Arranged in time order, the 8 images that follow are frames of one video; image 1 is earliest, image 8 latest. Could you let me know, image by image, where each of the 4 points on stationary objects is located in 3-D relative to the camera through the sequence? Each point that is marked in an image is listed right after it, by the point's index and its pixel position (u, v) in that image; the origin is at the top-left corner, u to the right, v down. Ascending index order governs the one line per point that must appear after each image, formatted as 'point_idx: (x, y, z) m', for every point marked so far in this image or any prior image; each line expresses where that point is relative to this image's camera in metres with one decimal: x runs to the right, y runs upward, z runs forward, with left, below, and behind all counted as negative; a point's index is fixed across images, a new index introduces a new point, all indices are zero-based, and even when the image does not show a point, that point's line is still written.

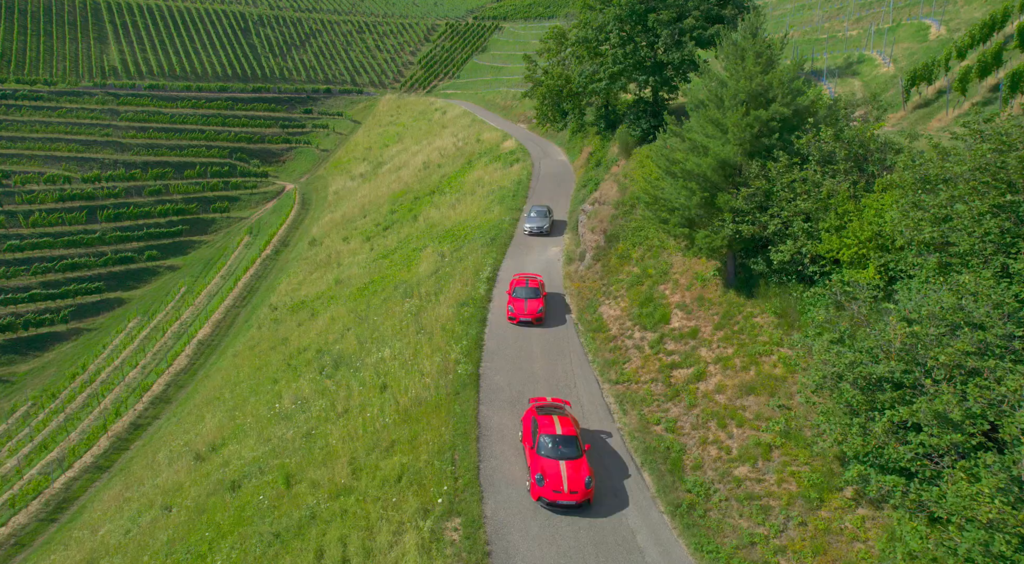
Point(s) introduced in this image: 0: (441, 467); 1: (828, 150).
0: (-1.5, -3.9, +18.7) m
1: (+6.9, +2.9, +19.4) m
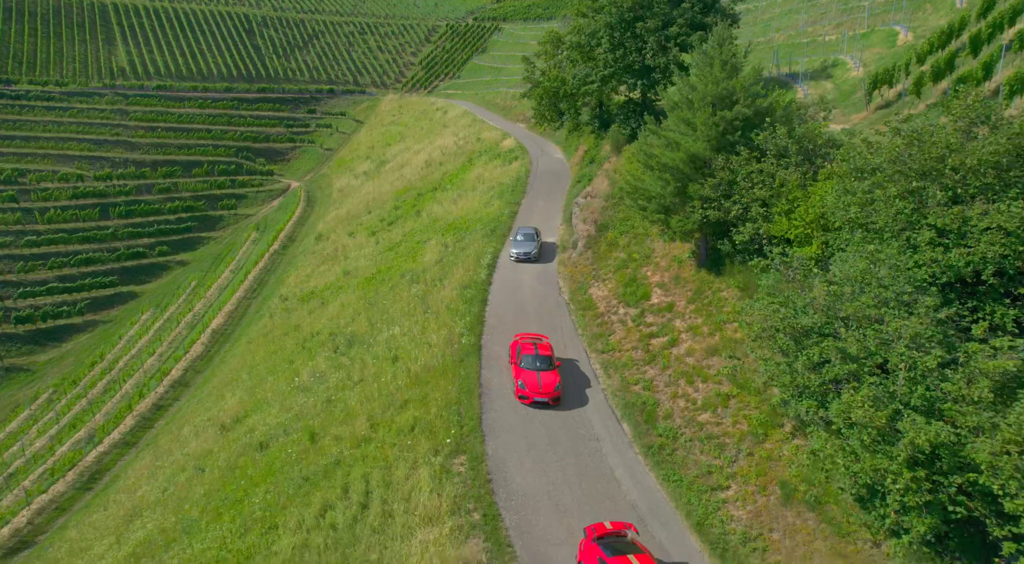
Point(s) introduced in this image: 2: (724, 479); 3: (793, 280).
0: (-1.6, -3.3, +21.7) m
1: (+6.8, +3.5, +22.5) m
2: (+4.1, -3.9, +16.4) m
3: (+5.8, +0.1, +18.2) m
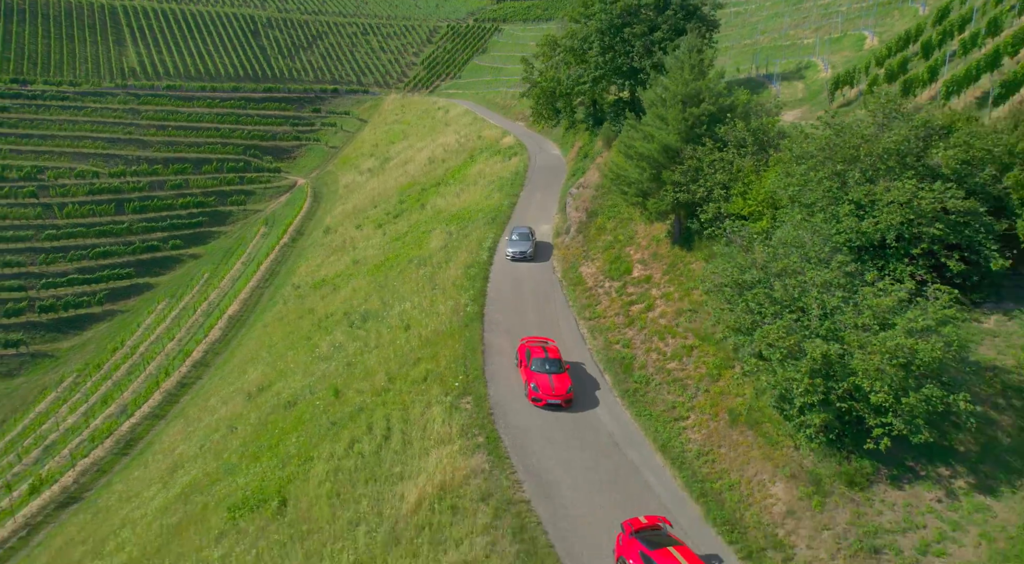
0: (-1.6, -2.5, +25.5) m
1: (+6.8, +4.3, +26.2) m
2: (+4.0, -3.1, +20.2) m
3: (+5.7, +0.9, +22.0) m
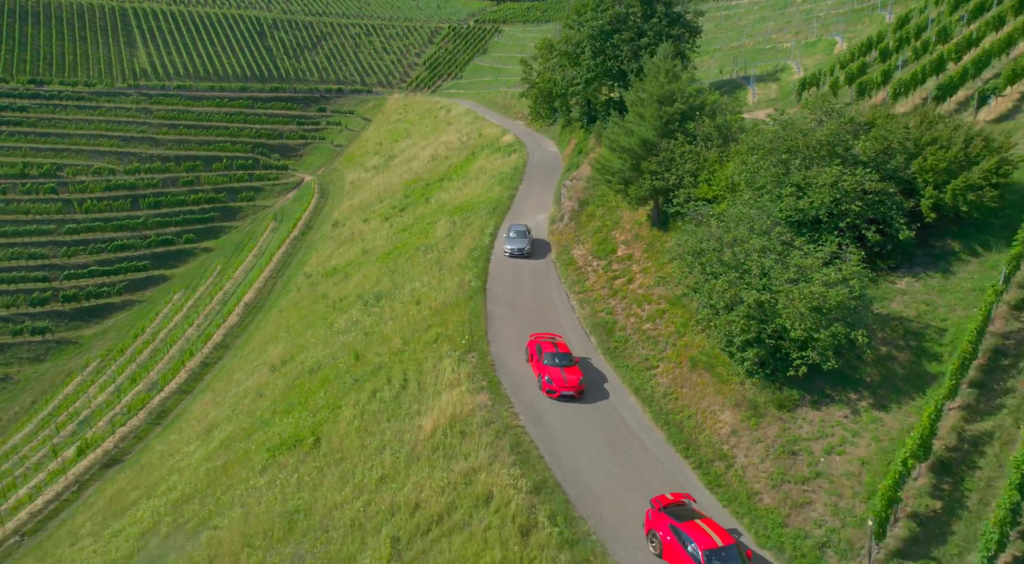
0: (-1.7, -1.6, +29.6) m
1: (+6.7, +5.2, +30.3) m
2: (+4.0, -2.2, +24.3) m
3: (+5.6, +1.7, +26.1) m
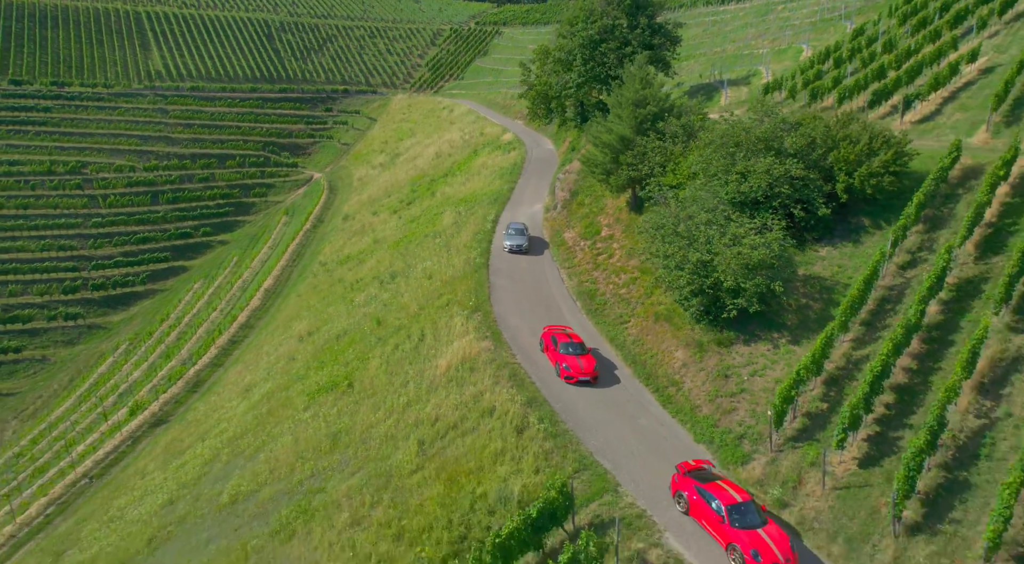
0: (-1.7, -0.6, +35.4) m
1: (+6.7, +6.2, +36.0) m
2: (+3.9, -1.2, +30.0) m
3: (+5.6, +2.8, +31.8) m
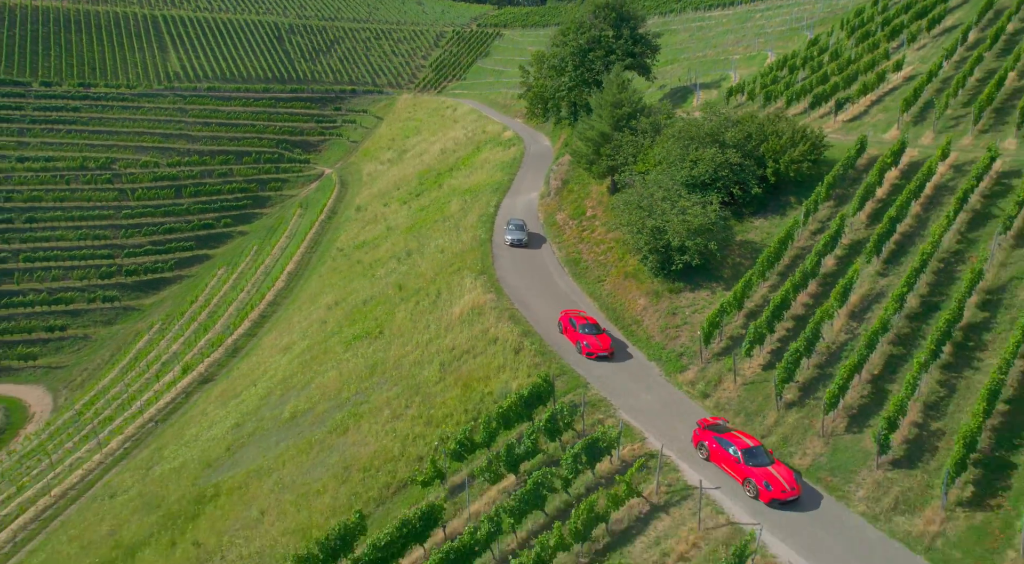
0: (-1.8, +0.9, +43.0) m
1: (+6.6, +7.7, +43.7) m
2: (+3.9, +0.3, +37.7) m
3: (+5.6, +4.2, +39.5) m
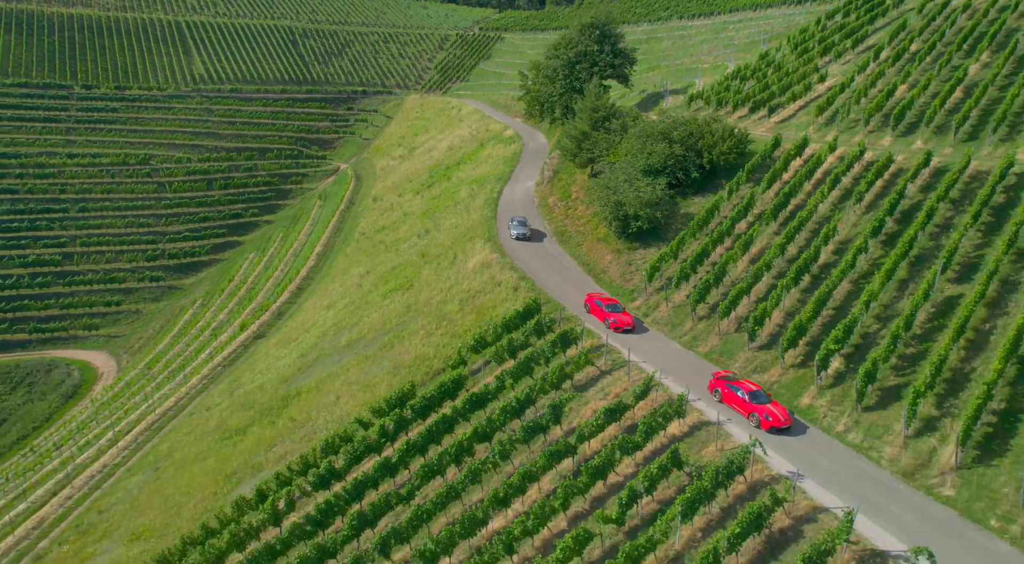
0: (-1.8, +2.9, +54.8) m
1: (+6.6, +9.8, +55.5) m
2: (+3.9, +2.3, +49.5) m
3: (+5.6, +6.3, +51.3) m
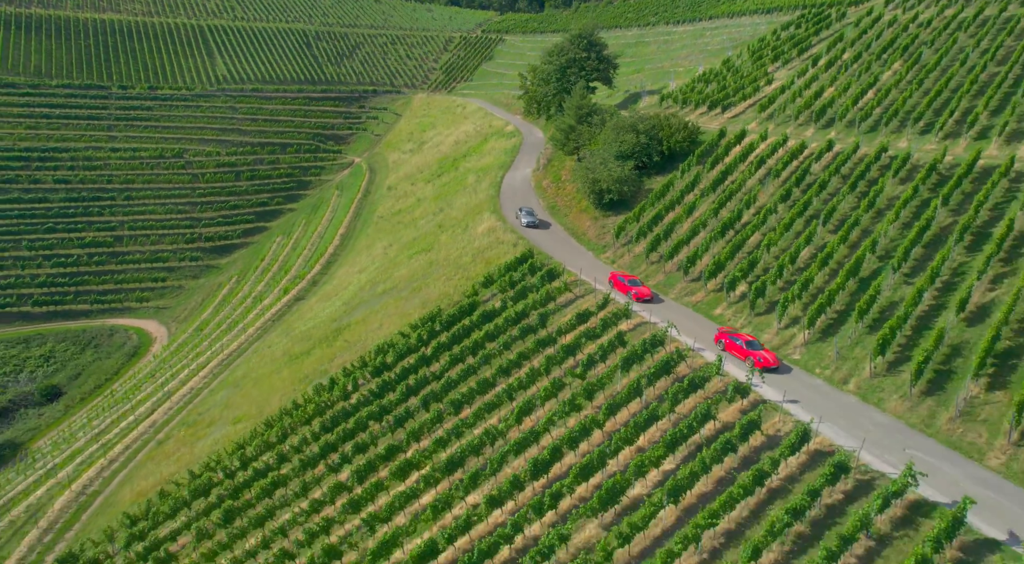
0: (-1.7, +5.6, +67.4) m
1: (+6.6, +12.4, +68.1) m
2: (+3.9, +4.9, +62.1) m
3: (+5.6, +8.9, +63.9) m
